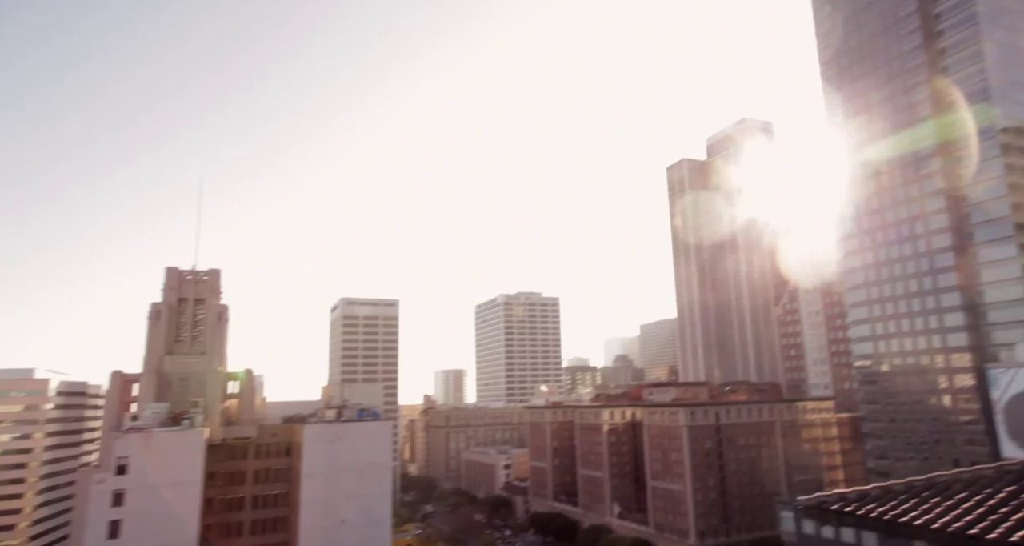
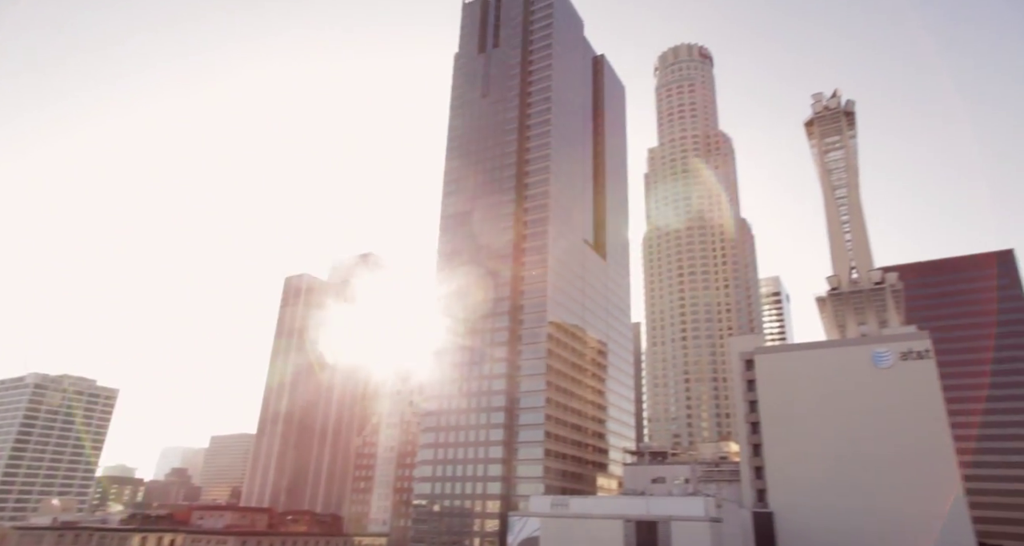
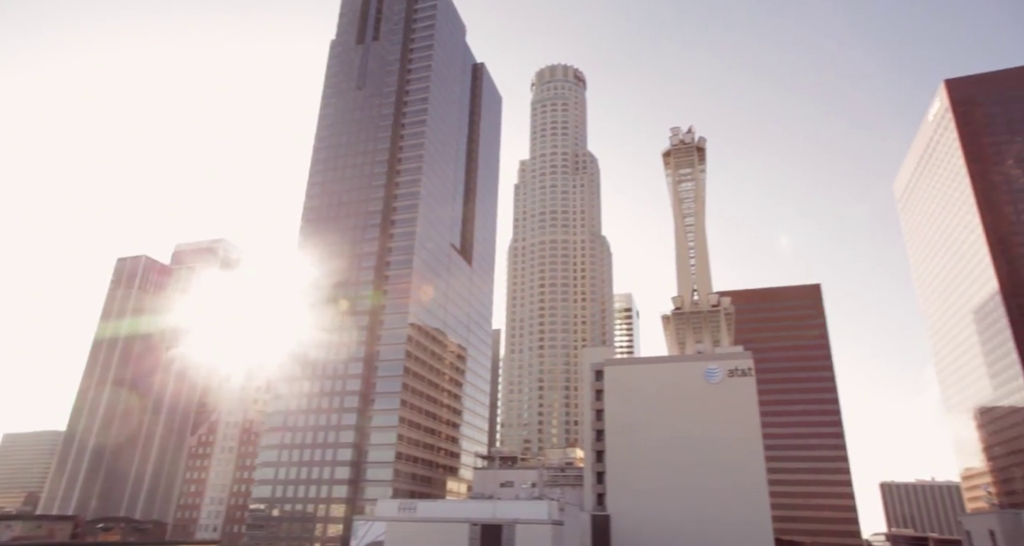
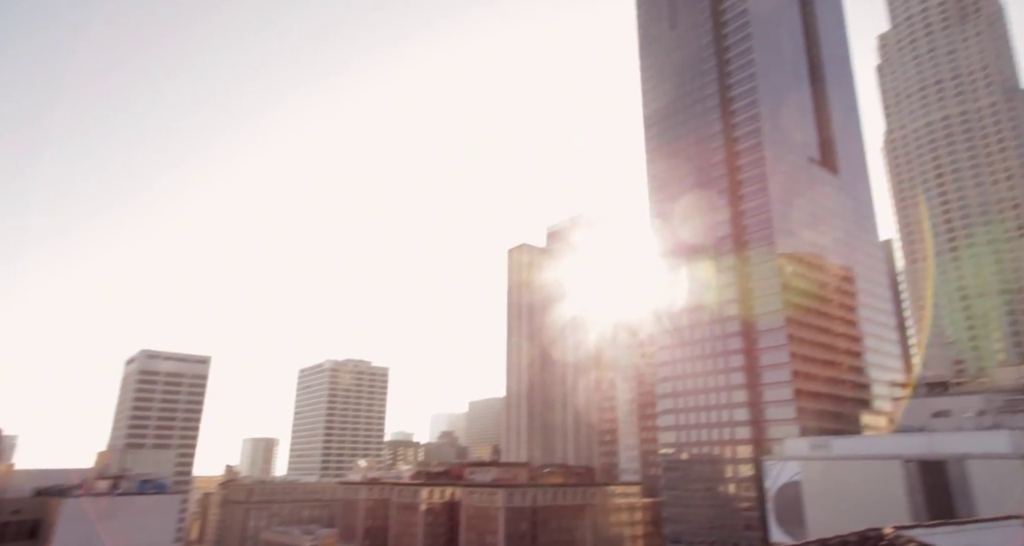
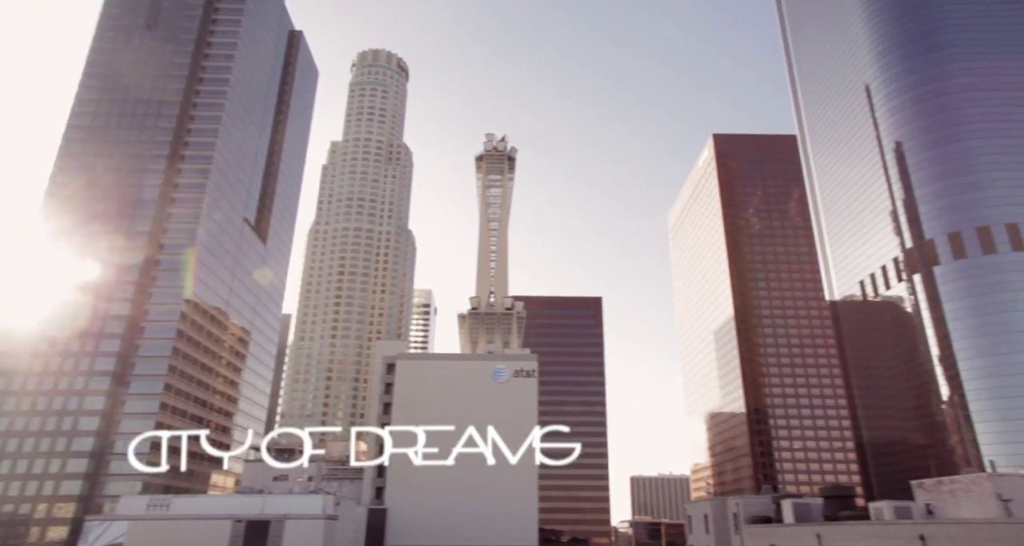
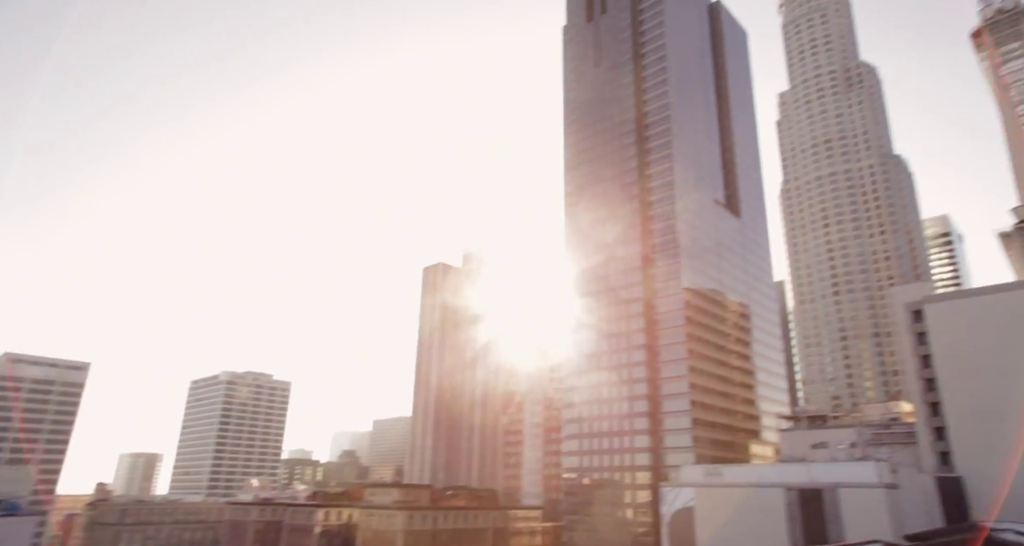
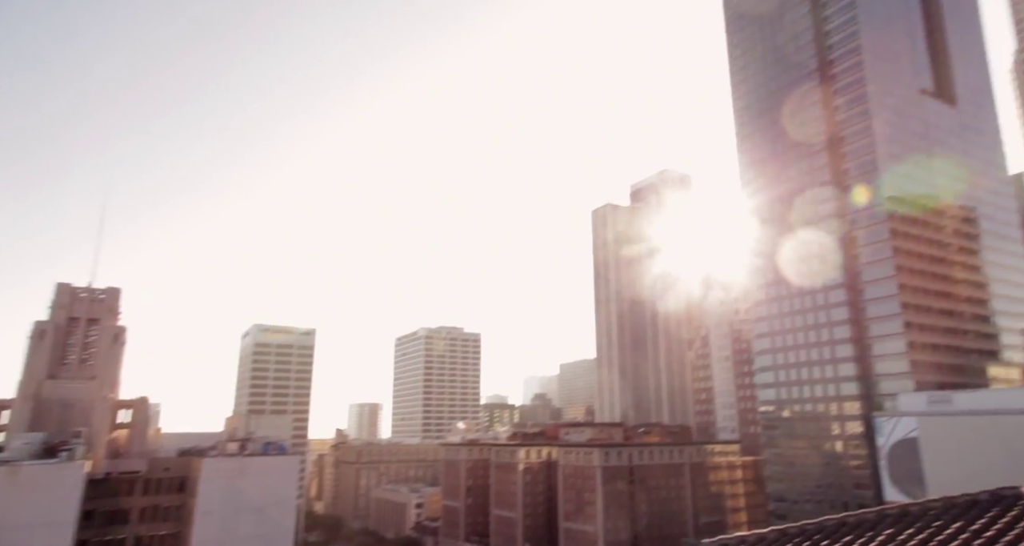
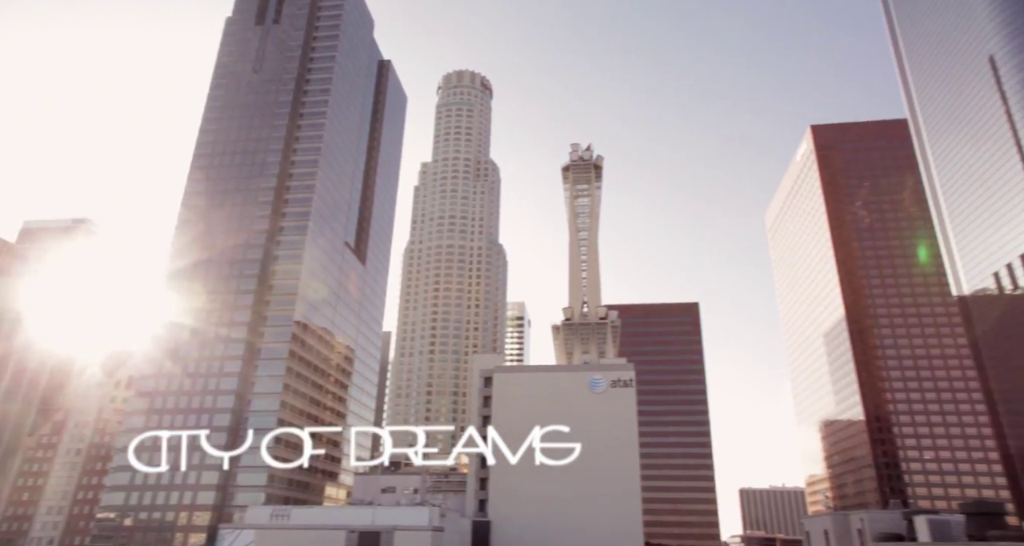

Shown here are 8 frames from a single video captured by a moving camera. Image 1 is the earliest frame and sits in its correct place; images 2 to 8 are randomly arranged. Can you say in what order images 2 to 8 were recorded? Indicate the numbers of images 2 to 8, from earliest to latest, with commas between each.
7, 4, 6, 2, 3, 8, 5
